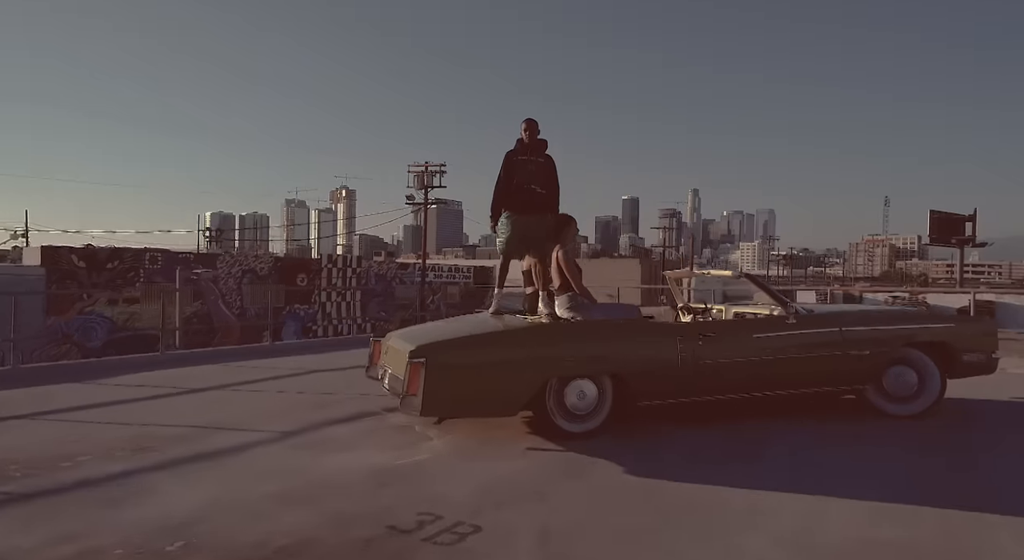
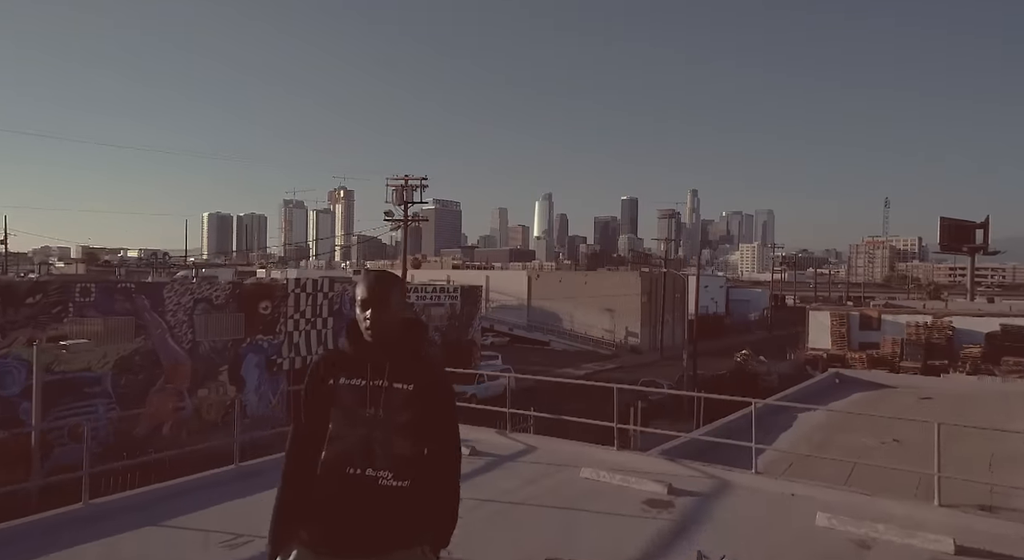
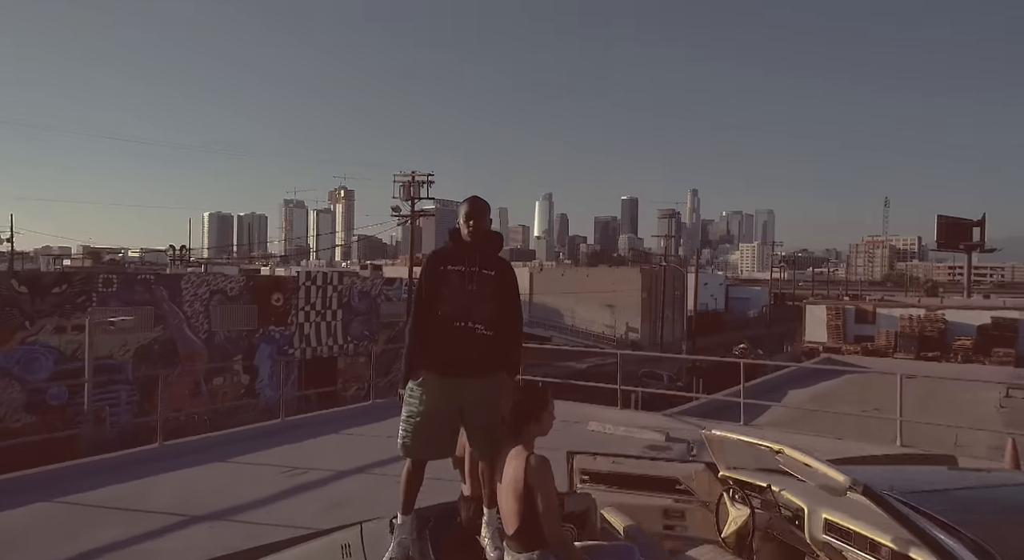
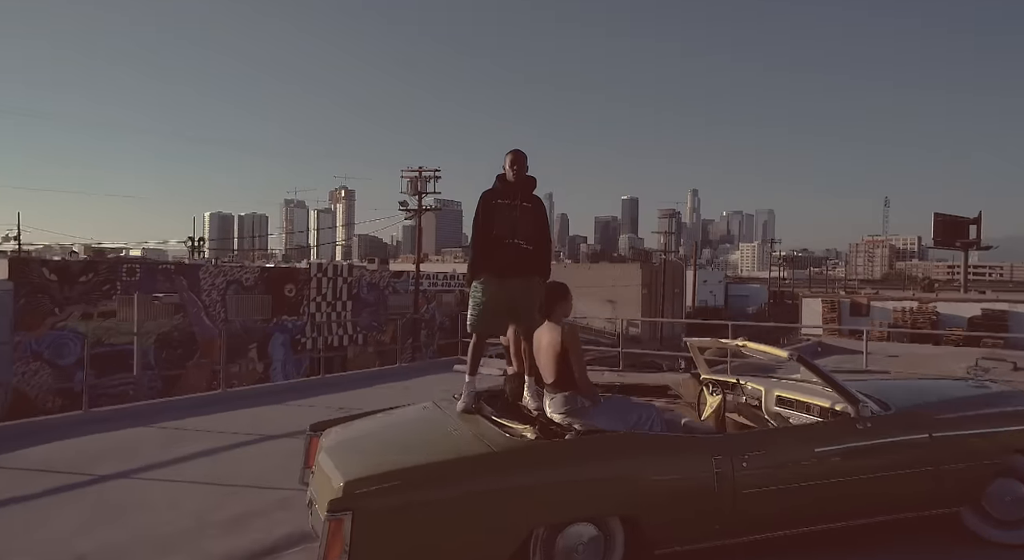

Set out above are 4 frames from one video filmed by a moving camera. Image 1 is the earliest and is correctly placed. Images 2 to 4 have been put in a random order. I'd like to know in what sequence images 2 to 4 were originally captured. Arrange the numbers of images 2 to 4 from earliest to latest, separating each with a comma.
4, 3, 2
